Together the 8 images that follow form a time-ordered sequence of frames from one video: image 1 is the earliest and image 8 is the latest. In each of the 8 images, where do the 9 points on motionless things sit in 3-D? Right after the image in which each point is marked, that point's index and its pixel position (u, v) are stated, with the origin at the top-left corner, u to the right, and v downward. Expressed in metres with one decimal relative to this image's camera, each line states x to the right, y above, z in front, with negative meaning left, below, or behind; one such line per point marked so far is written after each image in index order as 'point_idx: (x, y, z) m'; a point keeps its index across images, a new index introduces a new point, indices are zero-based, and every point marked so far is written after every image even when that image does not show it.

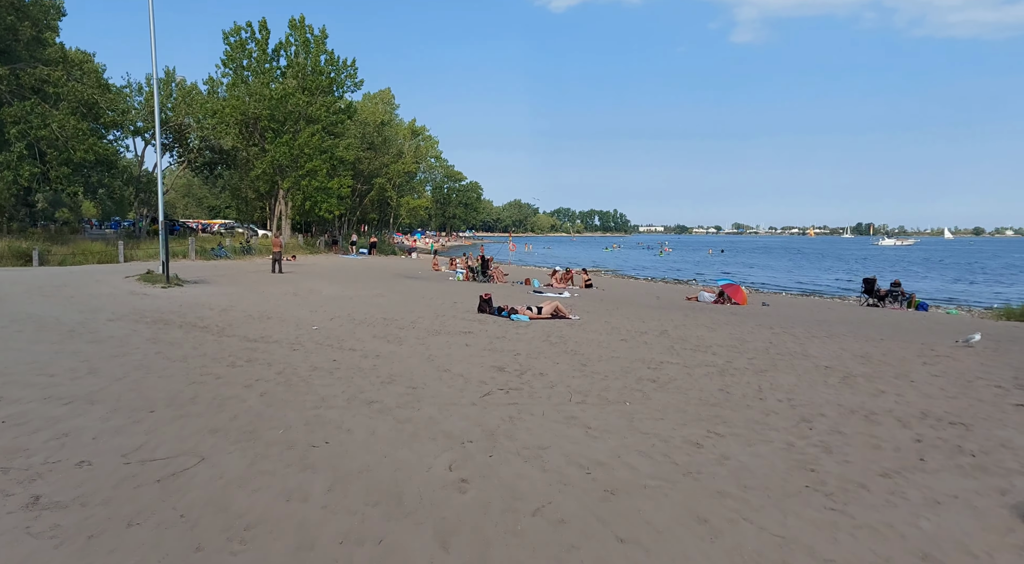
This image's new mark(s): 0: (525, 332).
0: (+0.3, -1.0, +15.6) m
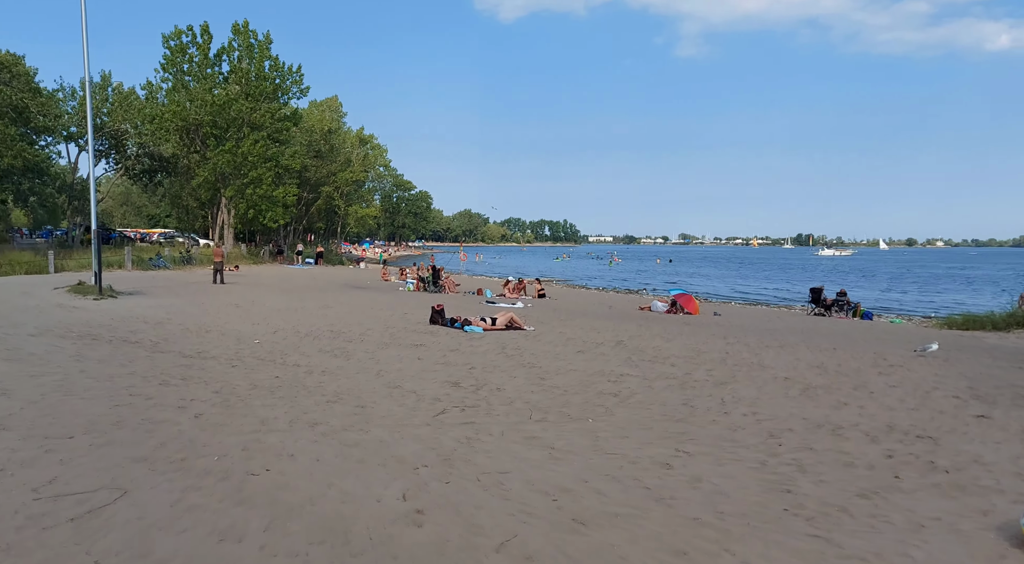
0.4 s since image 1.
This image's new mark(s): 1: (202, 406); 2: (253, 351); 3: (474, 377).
0: (-0.6, -1.2, +15.1) m
1: (-3.1, -1.2, +7.9) m
2: (-4.3, -1.2, +13.1) m
3: (-0.5, -1.3, +10.8) m
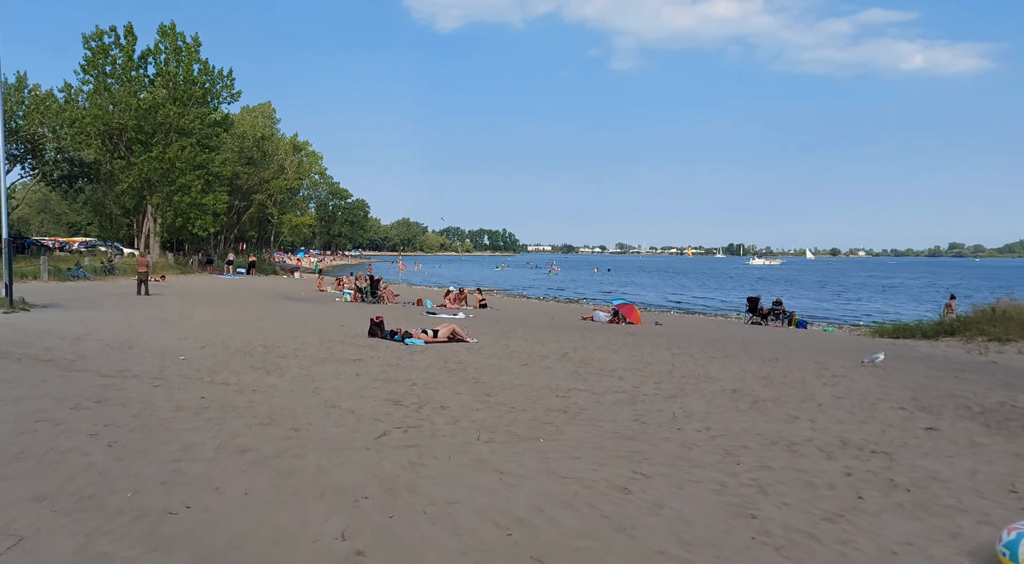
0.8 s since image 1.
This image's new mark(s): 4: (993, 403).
0: (-1.7, -1.5, +14.6) m
1: (-3.6, -1.4, +7.2) m
2: (-5.2, -1.4, +12.3) m
3: (-1.2, -1.5, +10.3) m
4: (+6.4, -1.6, +10.5) m
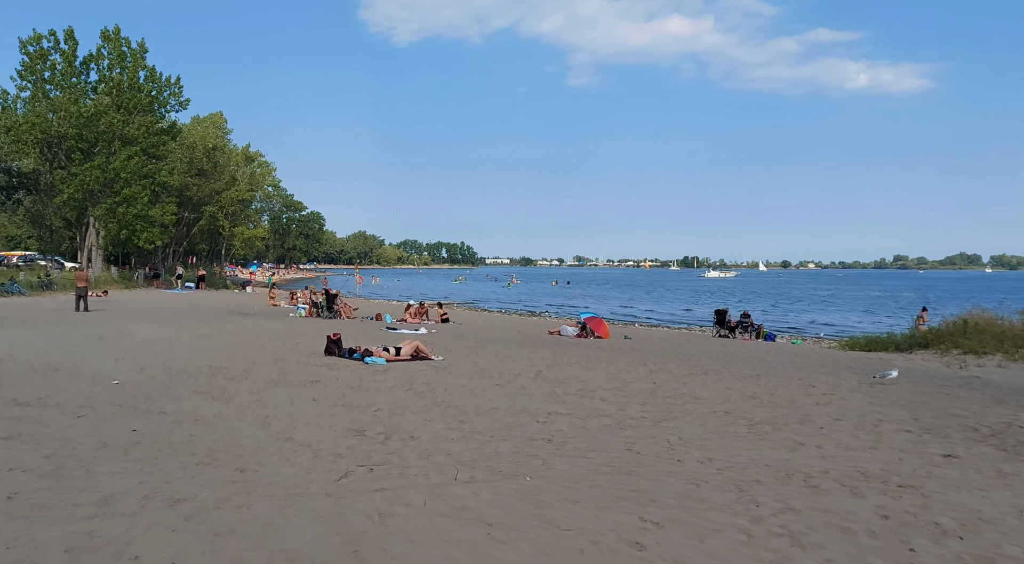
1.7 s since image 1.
0: (-2.2, -1.7, +13.5) m
1: (-3.7, -1.5, +6.0) m
2: (-5.6, -1.6, +11.0) m
3: (-1.5, -1.7, +9.2) m
4: (+6.0, -1.7, +9.9) m
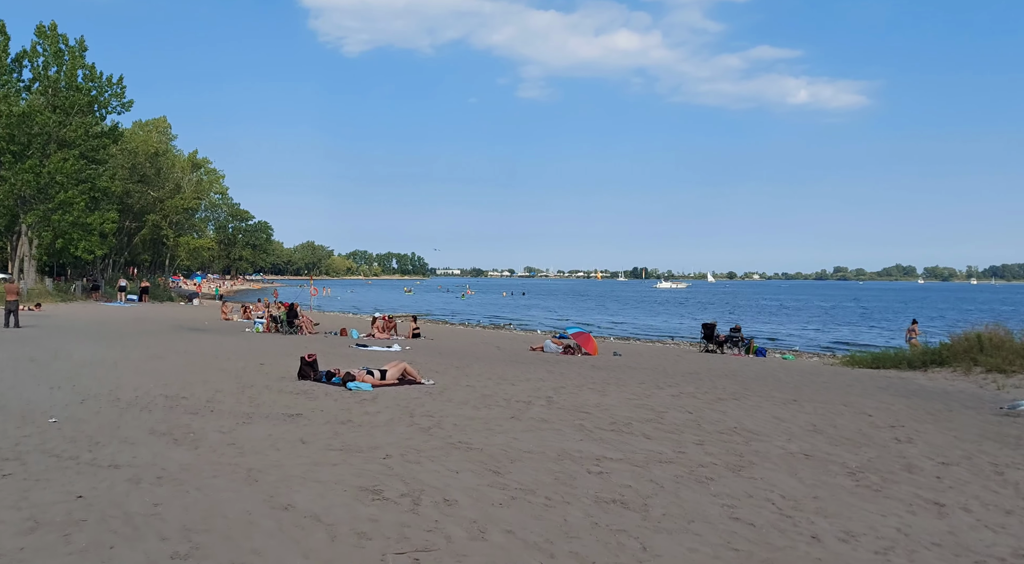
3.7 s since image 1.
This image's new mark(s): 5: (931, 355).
0: (-2.0, -1.9, +11.5) m
1: (-3.0, -1.6, +4.0) m
2: (-5.2, -1.8, +8.8) m
3: (-1.0, -1.8, +7.3) m
4: (+6.5, -1.9, +8.4) m
5: (+10.5, -1.8, +19.9) m
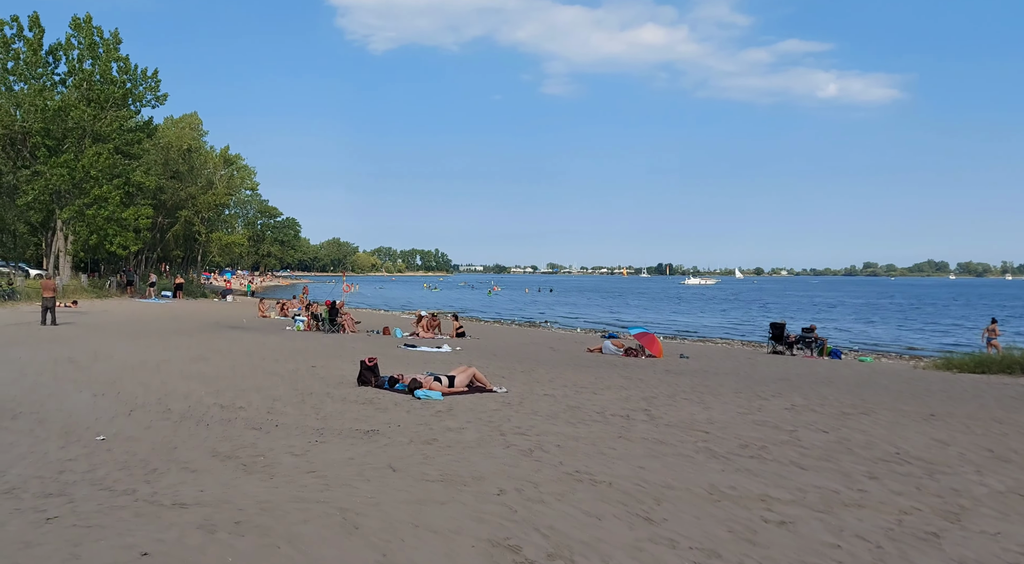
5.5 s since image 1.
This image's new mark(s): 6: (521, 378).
0: (-0.7, -1.9, +10.1) m
1: (-1.9, -1.6, +2.5) m
2: (-3.9, -1.8, +7.4) m
3: (+0.2, -1.8, +5.8) m
4: (+7.7, -1.9, +6.7) m
5: (+12.1, -1.8, +18.1) m
6: (+0.2, -2.0, +16.4) m
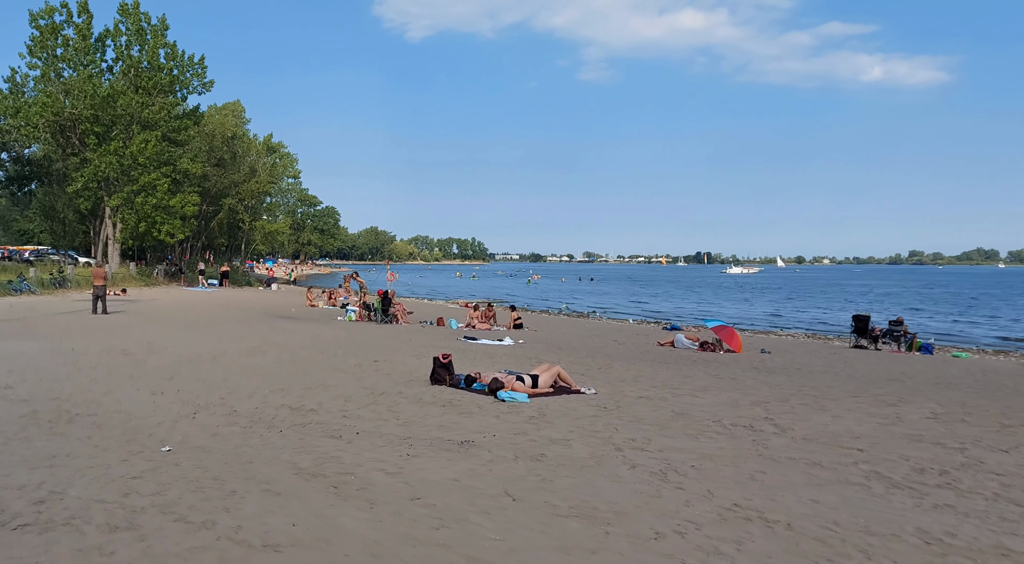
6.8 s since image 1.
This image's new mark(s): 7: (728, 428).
0: (+0.6, -1.8, +8.7) m
1: (-1.0, -1.6, +1.3) m
2: (-2.7, -1.7, +6.3) m
3: (+1.3, -1.8, +4.4) m
4: (+8.8, -1.9, +5.0) m
5: (+13.7, -1.6, +16.2) m
6: (+1.8, -1.8, +15.0) m
7: (+2.7, -1.8, +9.8) m
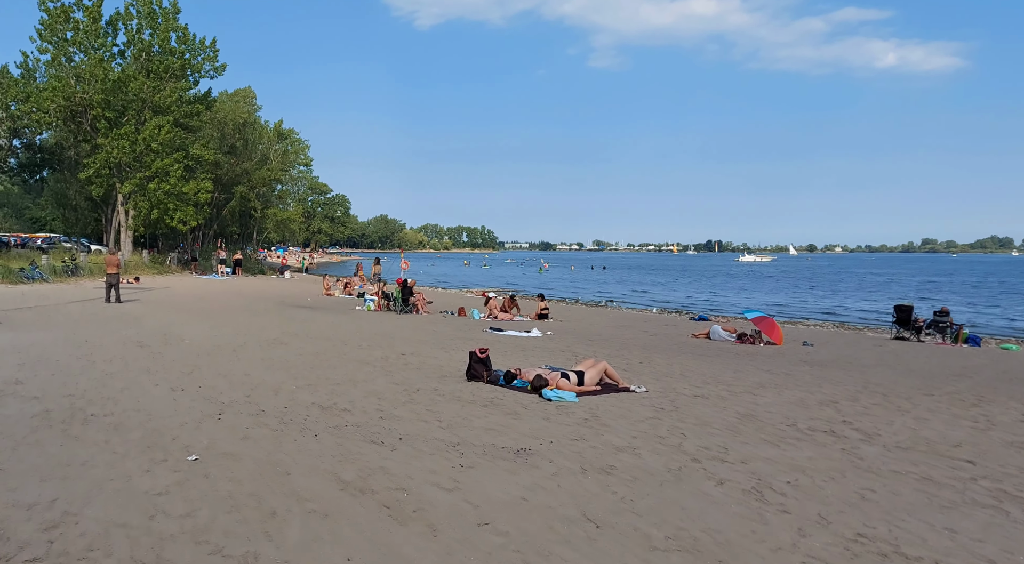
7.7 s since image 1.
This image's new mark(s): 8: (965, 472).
0: (+1.2, -1.7, +7.8) m
1: (-0.4, -1.6, +0.4) m
2: (-2.1, -1.6, +5.4) m
3: (+1.8, -1.7, +3.5) m
4: (+9.4, -1.8, +4.0) m
5: (+14.4, -1.4, +15.1) m
6: (+2.5, -1.6, +14.1) m
7: (+3.3, -1.7, +8.8) m
8: (+4.1, -1.7, +7.2) m
